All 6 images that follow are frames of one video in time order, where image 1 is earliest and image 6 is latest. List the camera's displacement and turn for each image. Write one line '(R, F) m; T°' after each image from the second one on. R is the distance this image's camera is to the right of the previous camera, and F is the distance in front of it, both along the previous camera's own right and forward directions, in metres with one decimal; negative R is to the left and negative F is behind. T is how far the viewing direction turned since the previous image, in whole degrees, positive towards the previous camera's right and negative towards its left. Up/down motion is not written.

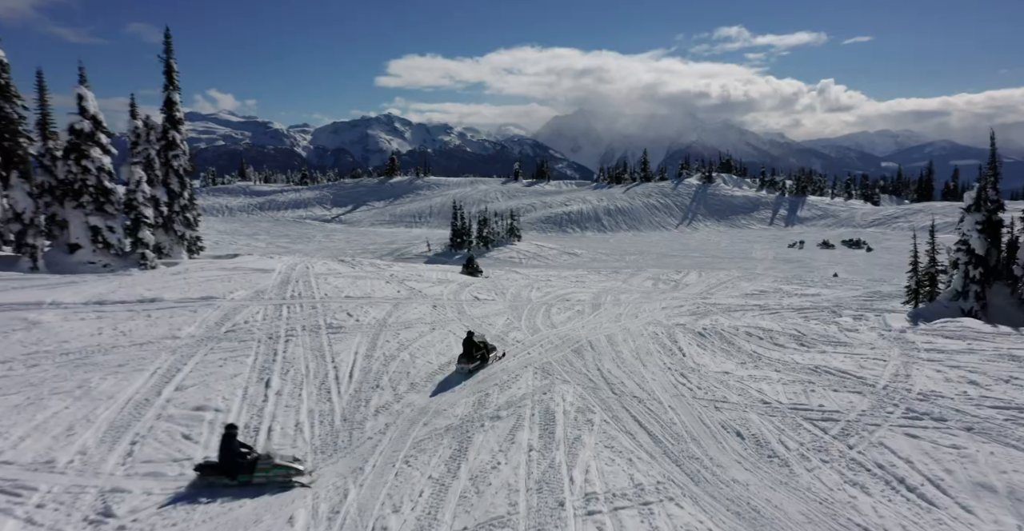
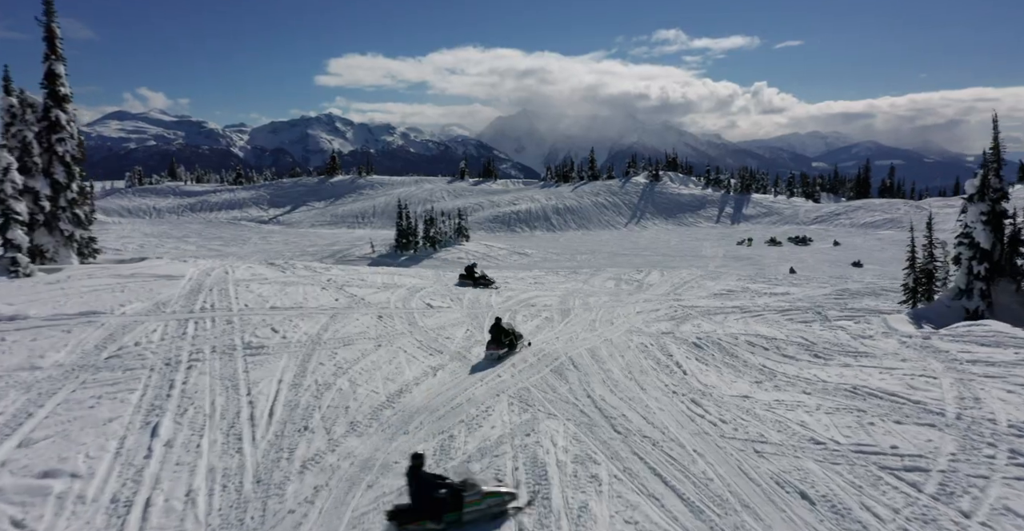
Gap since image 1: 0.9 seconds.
(-0.5, +4.2) m; +5°
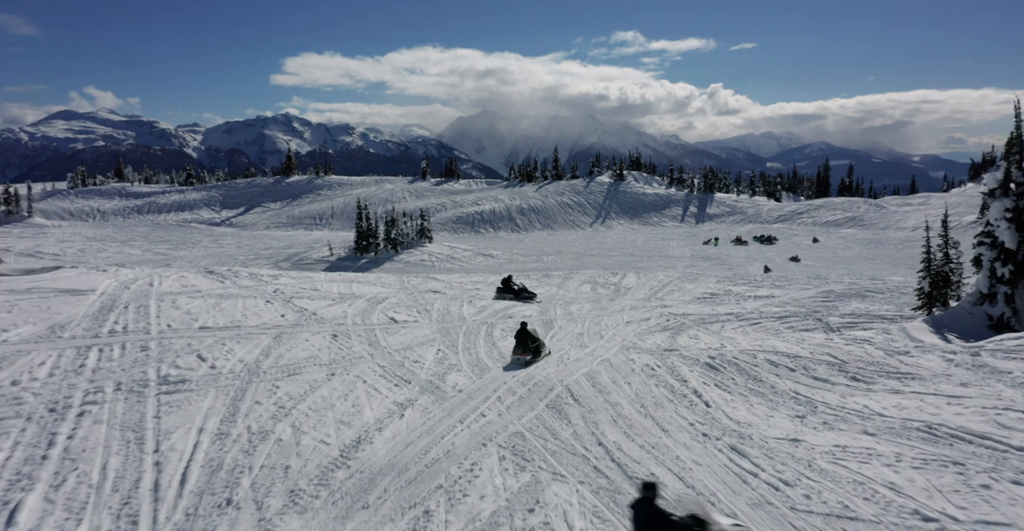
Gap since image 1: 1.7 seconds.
(-0.5, +3.5) m; +4°
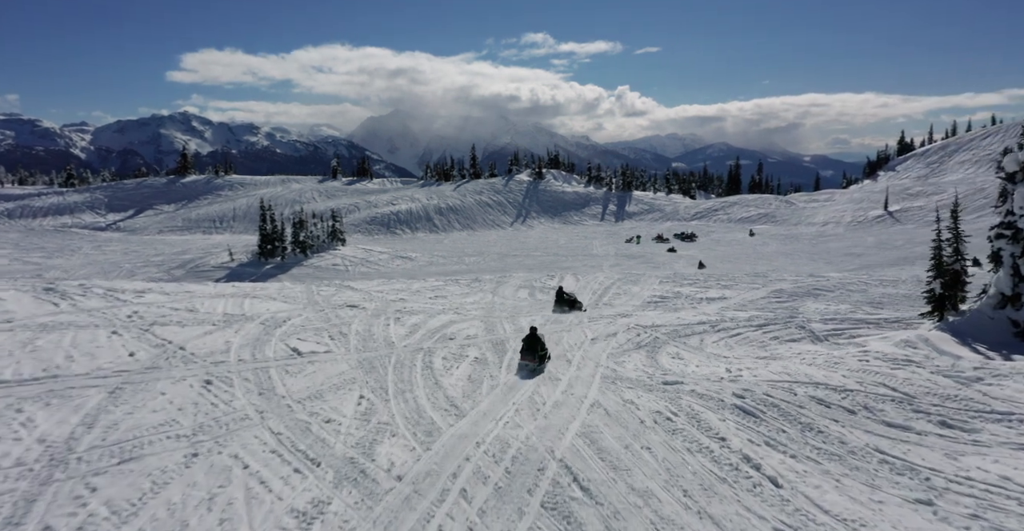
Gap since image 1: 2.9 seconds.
(-0.8, +5.6) m; +8°
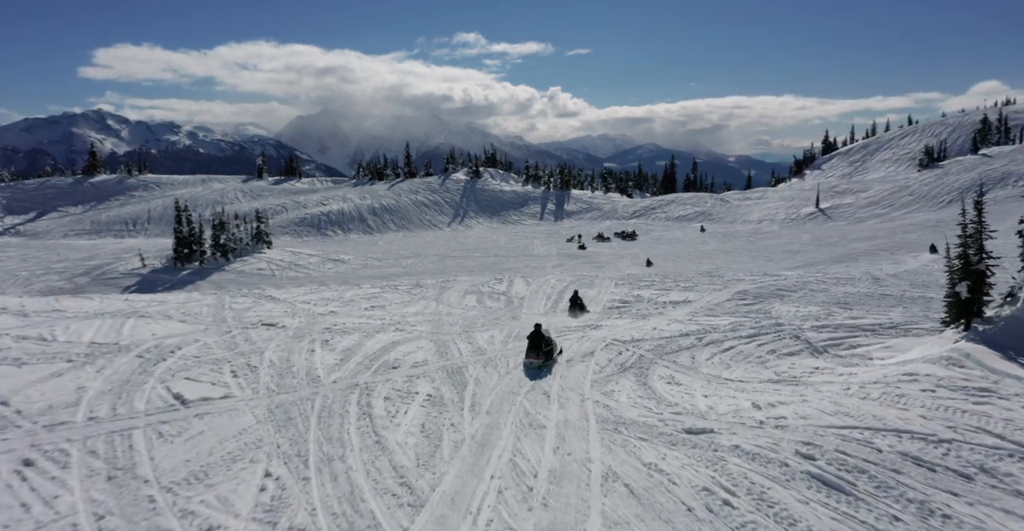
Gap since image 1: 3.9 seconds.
(-0.6, +4.4) m; +6°
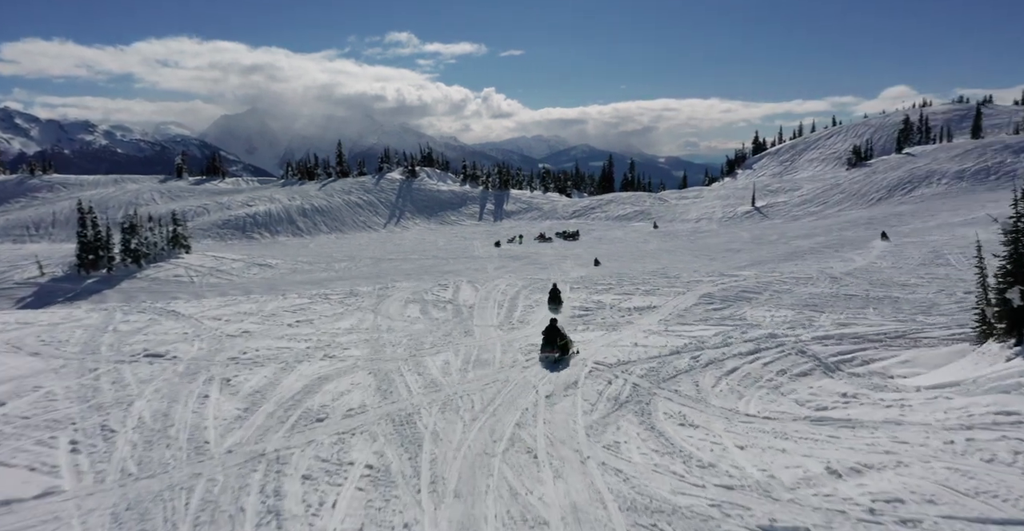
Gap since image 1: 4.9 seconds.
(-0.6, +4.4) m; +6°
